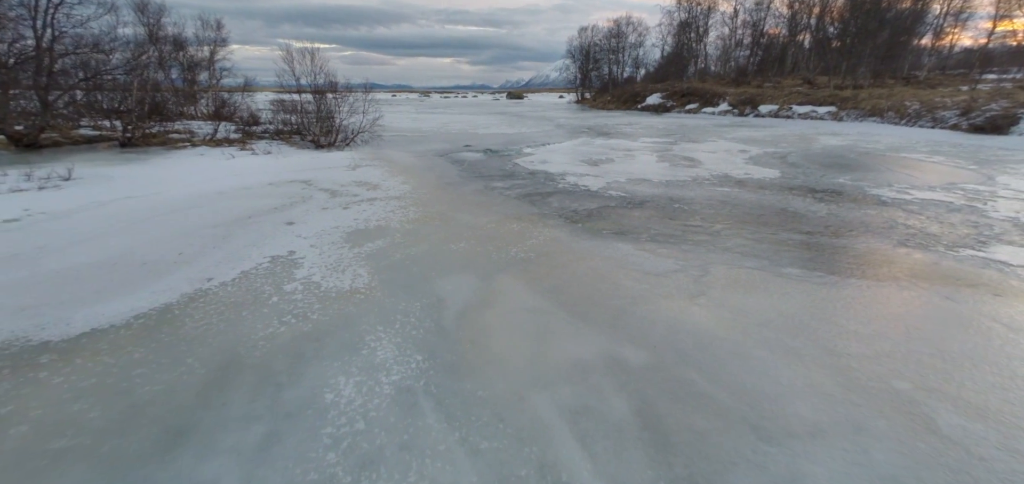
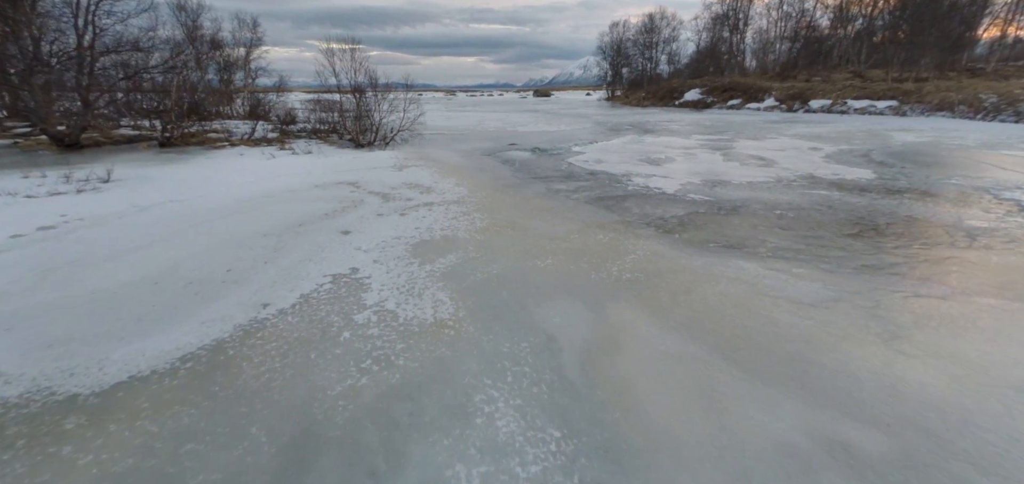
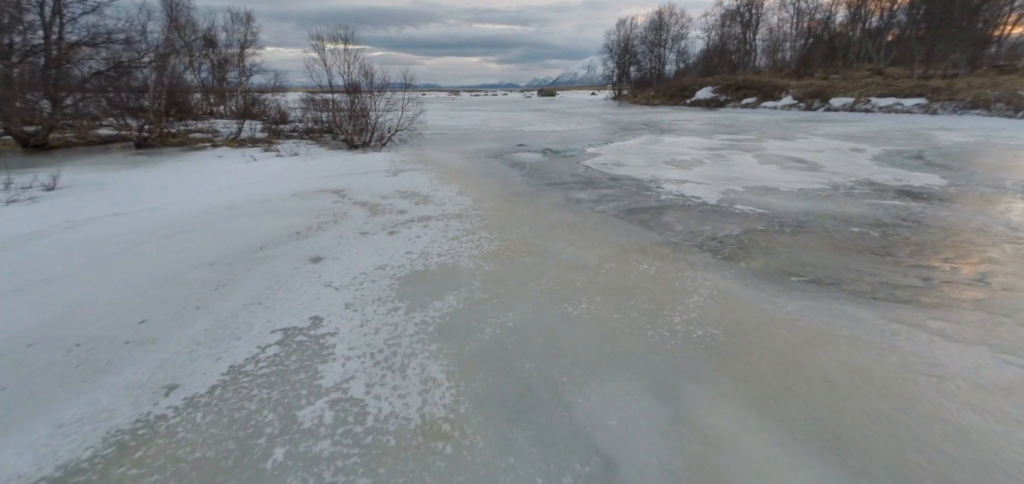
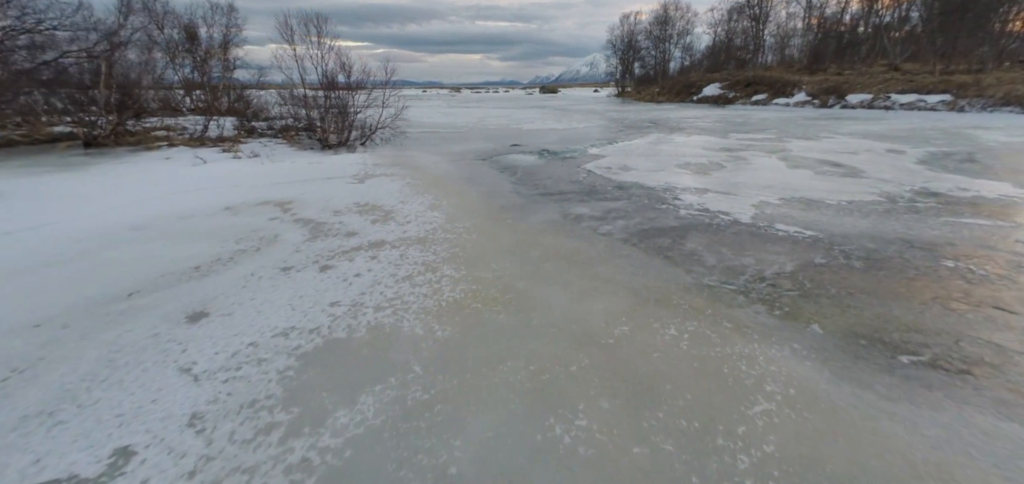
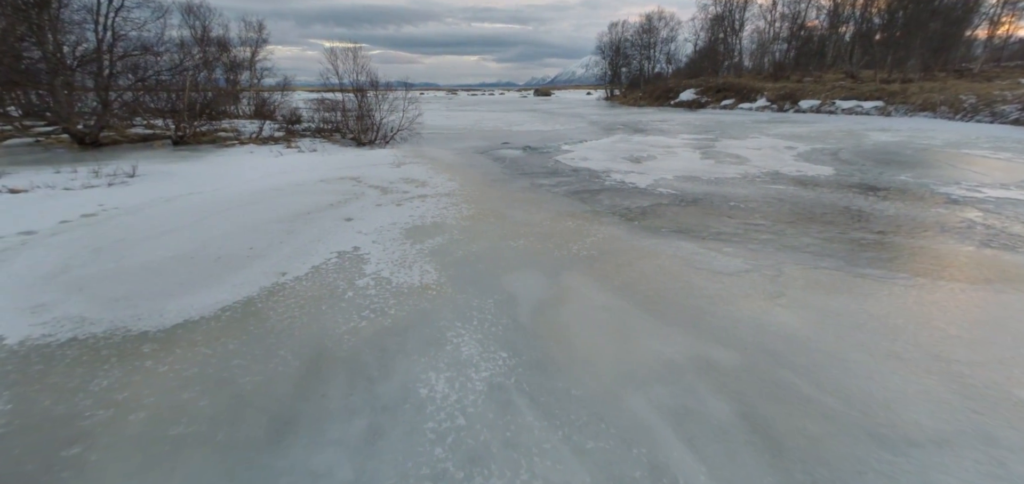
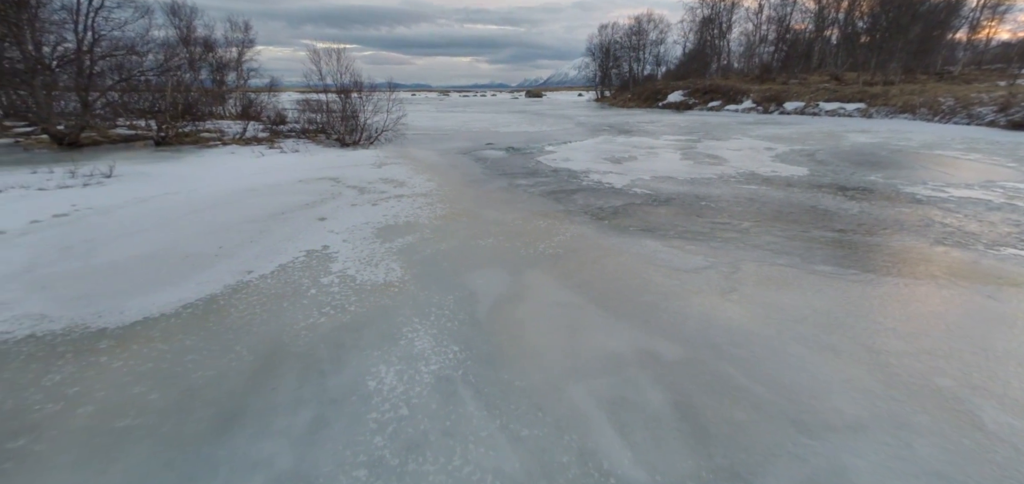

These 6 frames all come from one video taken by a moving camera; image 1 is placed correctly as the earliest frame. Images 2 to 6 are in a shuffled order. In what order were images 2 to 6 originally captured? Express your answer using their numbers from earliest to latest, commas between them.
6, 5, 2, 3, 4
